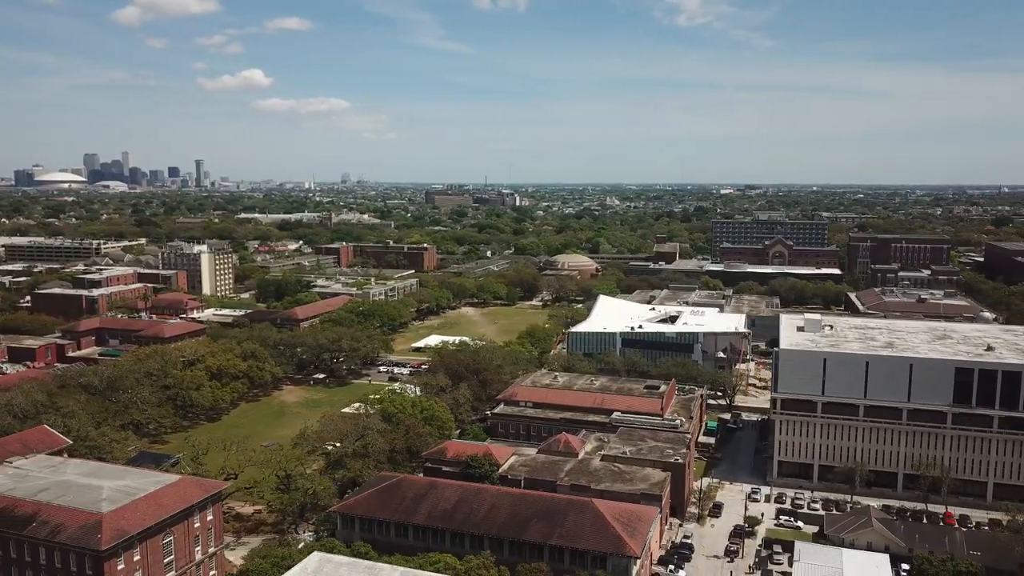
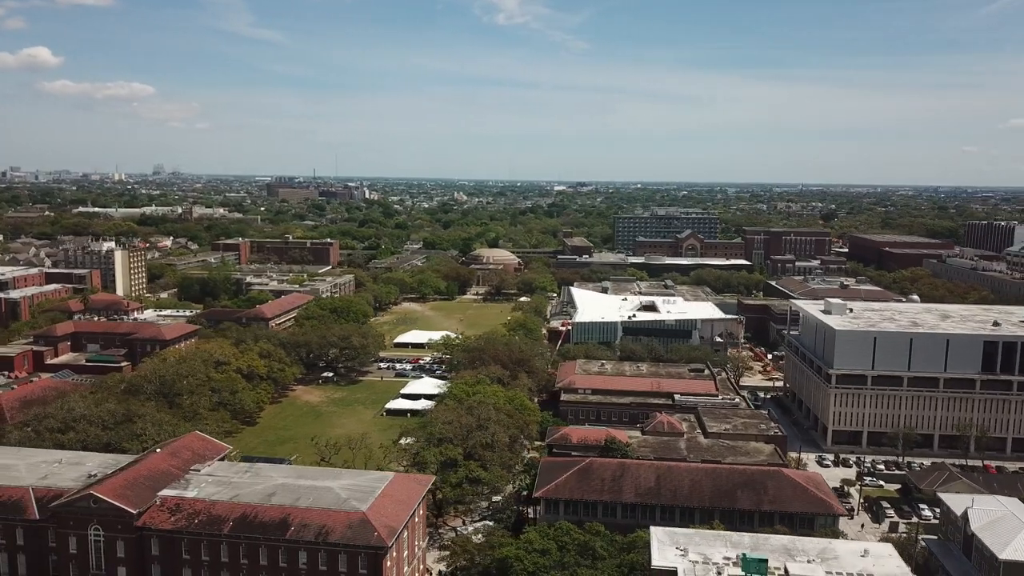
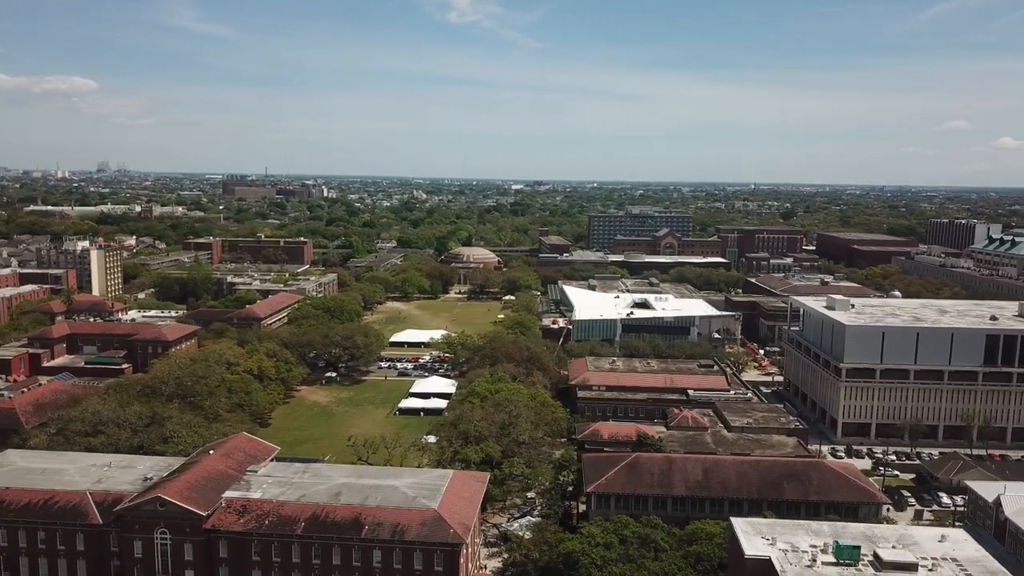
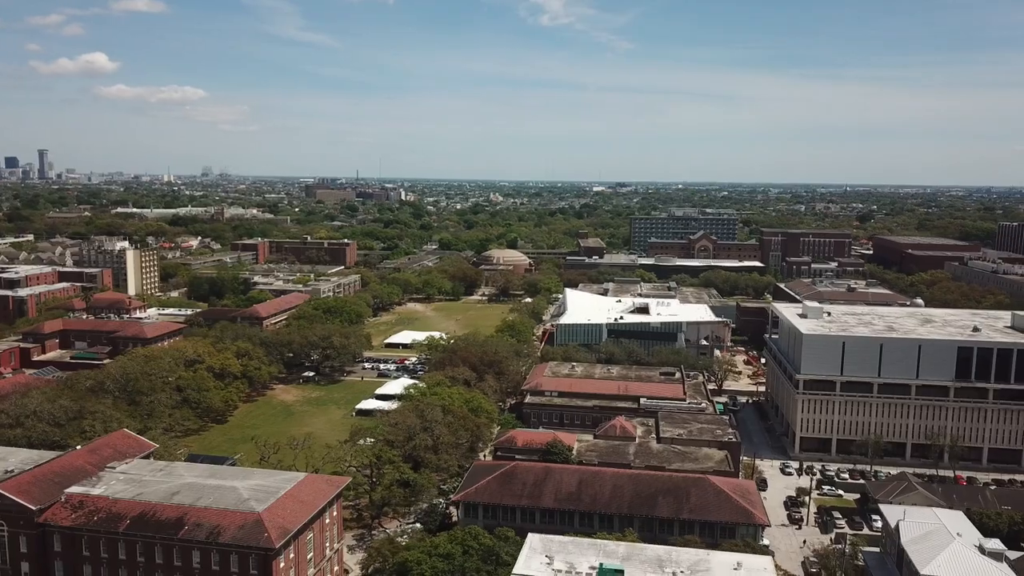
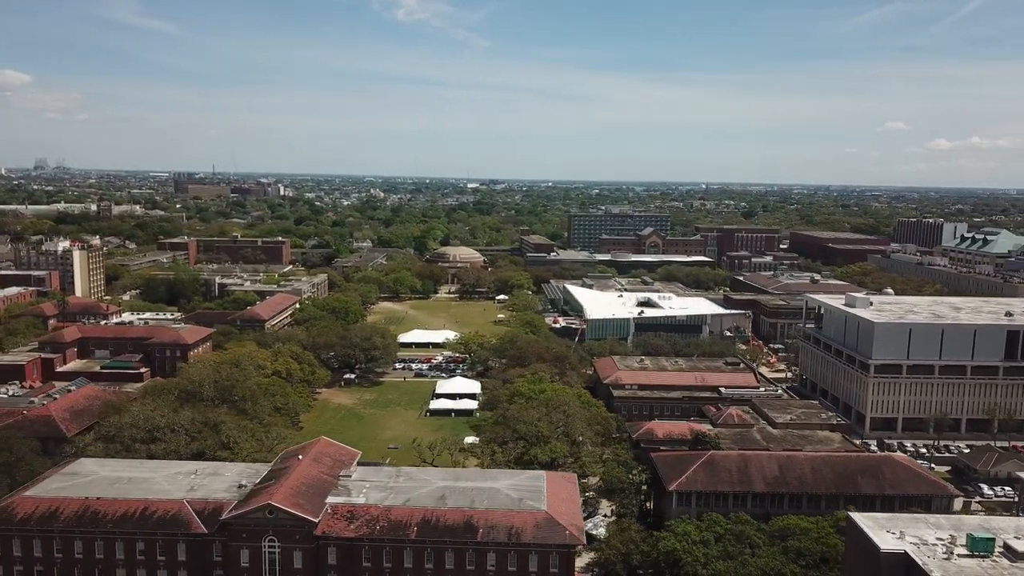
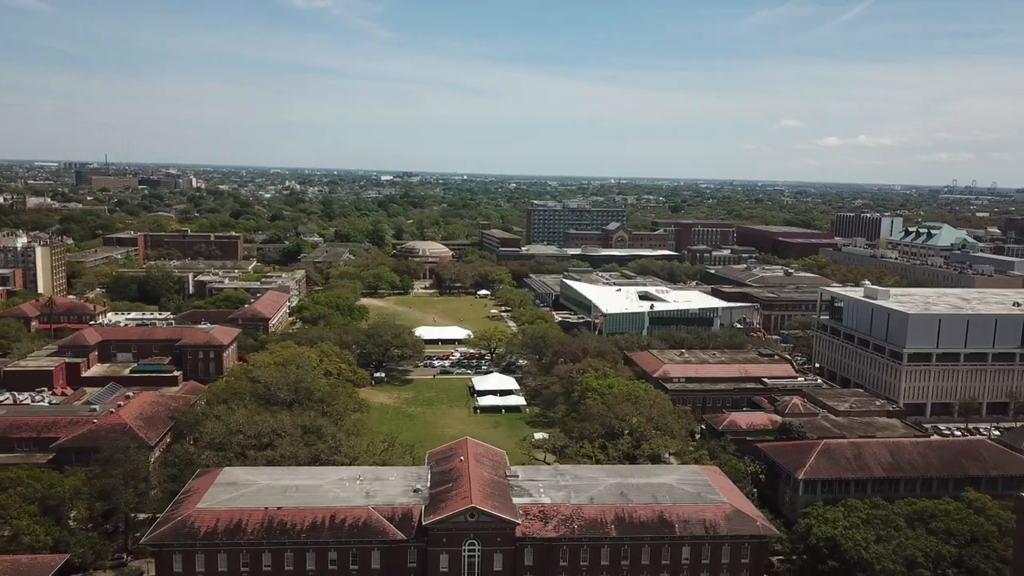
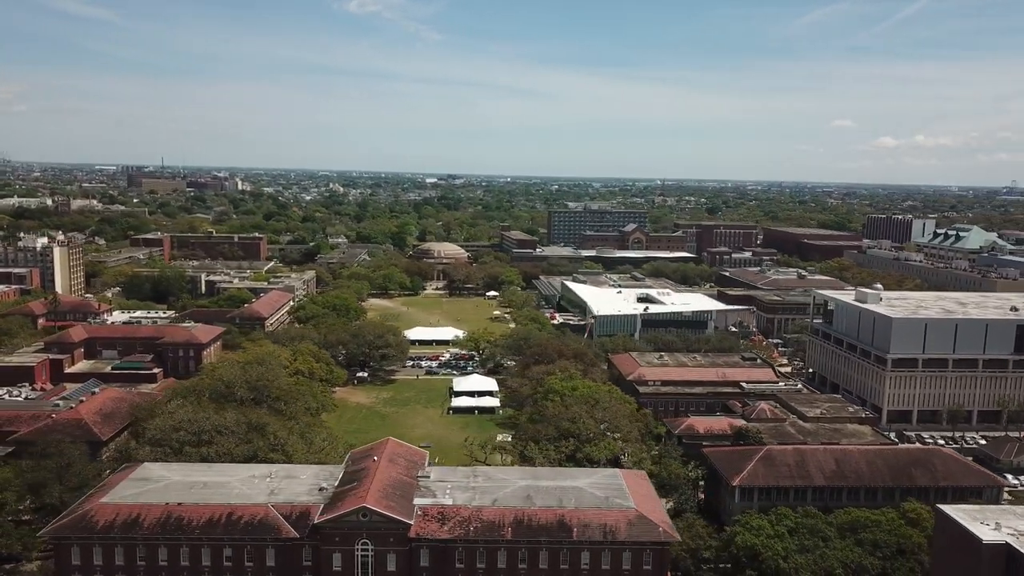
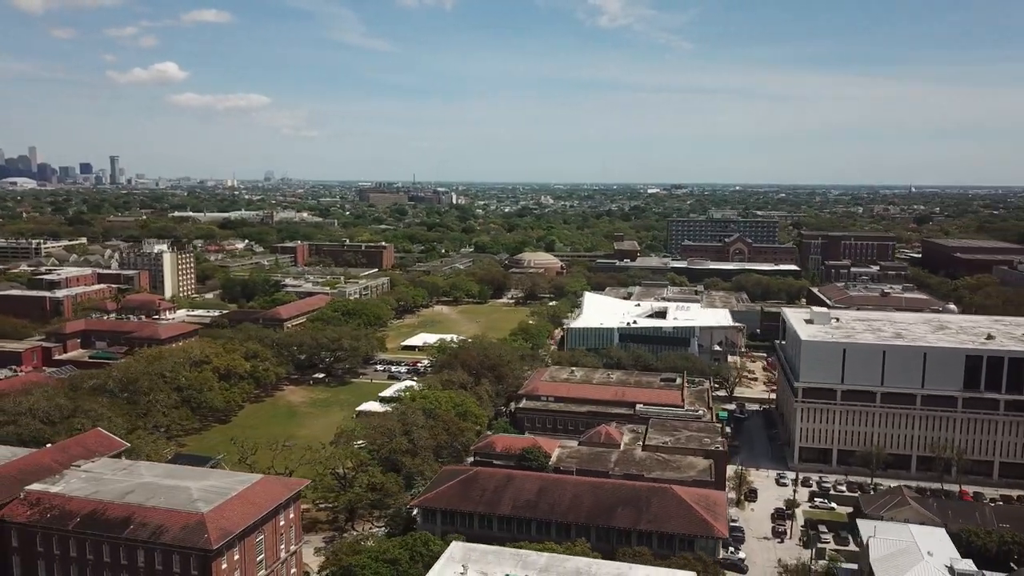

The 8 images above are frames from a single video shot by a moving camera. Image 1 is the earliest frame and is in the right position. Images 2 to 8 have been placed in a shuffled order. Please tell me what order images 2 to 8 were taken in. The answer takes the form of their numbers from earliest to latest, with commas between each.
8, 4, 2, 3, 5, 7, 6
